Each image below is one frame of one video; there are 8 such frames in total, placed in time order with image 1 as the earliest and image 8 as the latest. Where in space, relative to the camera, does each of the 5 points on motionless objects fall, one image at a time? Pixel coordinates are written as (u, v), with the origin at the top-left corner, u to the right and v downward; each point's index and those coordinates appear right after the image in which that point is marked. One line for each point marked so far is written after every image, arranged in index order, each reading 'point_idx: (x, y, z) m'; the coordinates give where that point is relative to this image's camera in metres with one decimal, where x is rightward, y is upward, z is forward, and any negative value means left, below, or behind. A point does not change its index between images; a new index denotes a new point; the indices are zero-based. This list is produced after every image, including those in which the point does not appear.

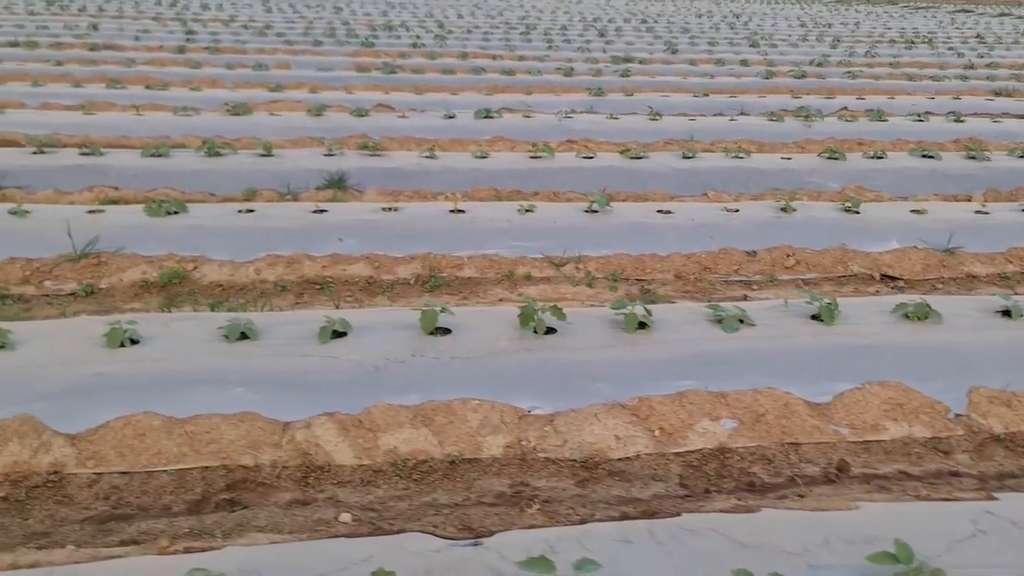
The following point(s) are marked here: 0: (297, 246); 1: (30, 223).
0: (-1.0, +0.2, +3.9) m
1: (-2.2, +0.3, +3.7) m
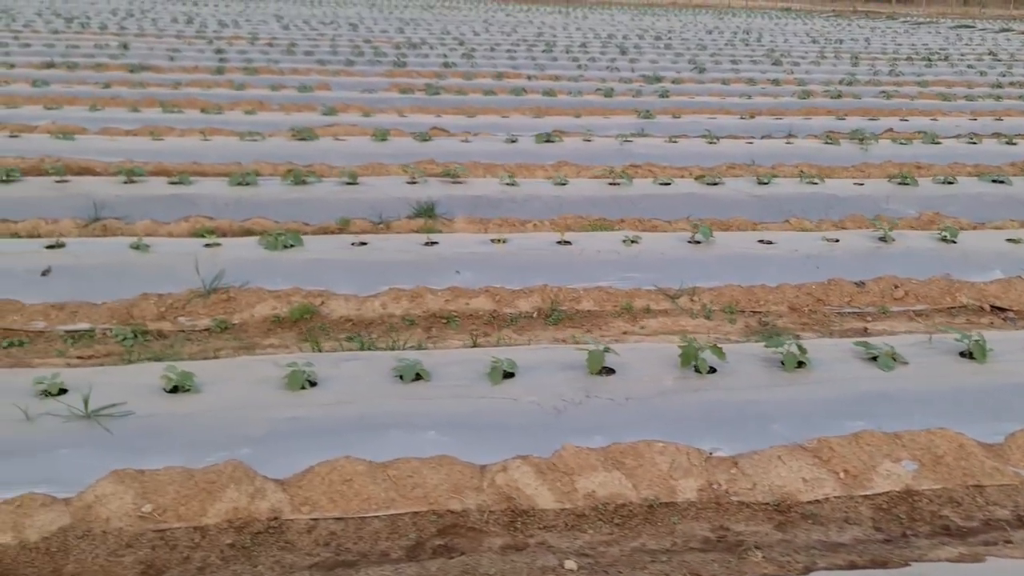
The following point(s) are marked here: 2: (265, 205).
0: (-0.4, 0.0, +3.9) m
1: (-1.6, +0.1, +3.8) m
2: (-1.5, +0.5, +5.2) m
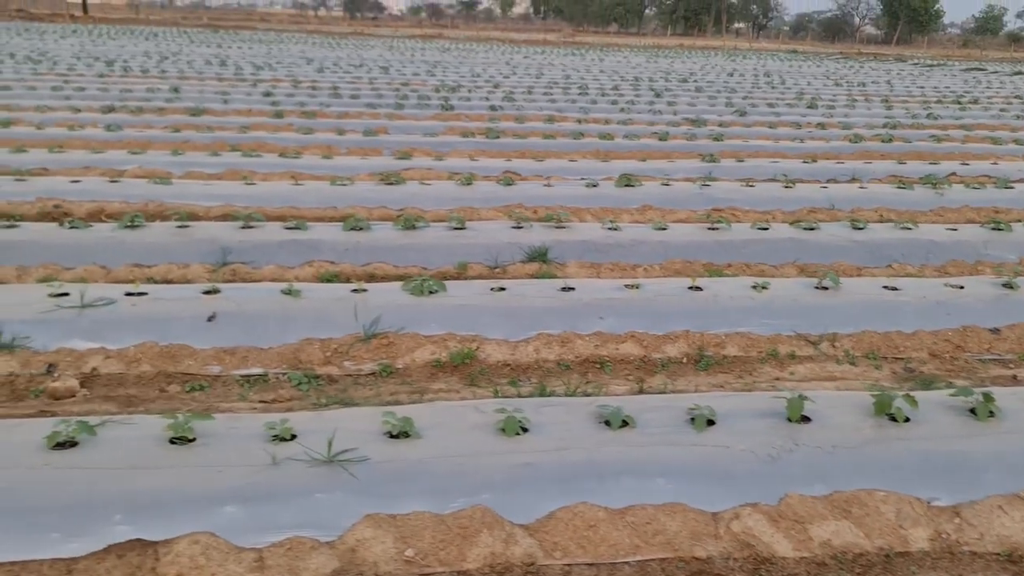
0: (+0.2, -0.2, +4.0) m
1: (-0.9, -0.1, +3.9) m
2: (-0.8, +0.2, +5.3) m
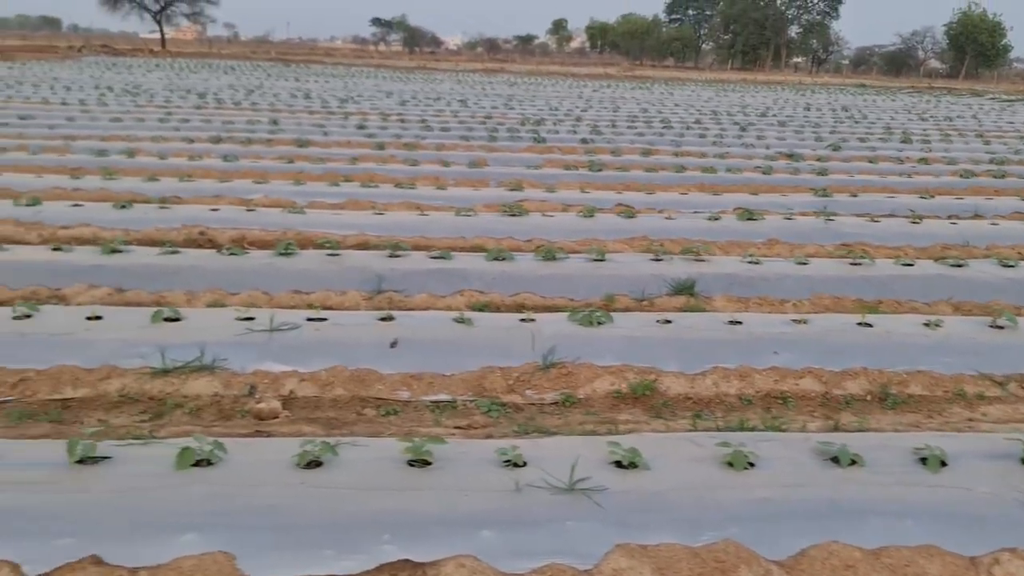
0: (+1.1, -0.3, +4.0) m
1: (-0.1, -0.2, +3.9) m
2: (+0.1, +0.1, +5.3) m
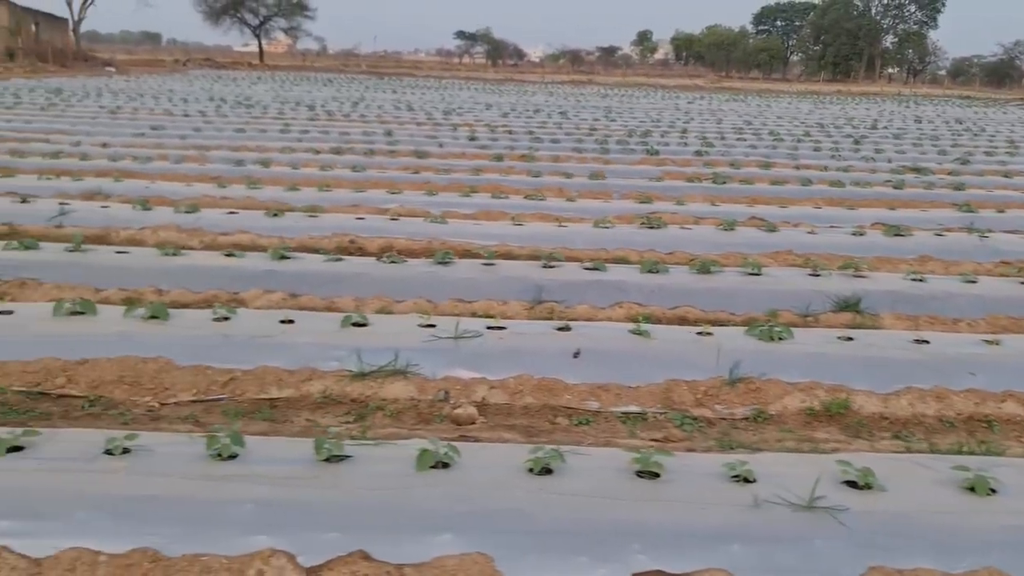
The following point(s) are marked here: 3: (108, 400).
0: (+1.9, -0.4, +3.8) m
1: (+0.7, -0.3, +3.9) m
2: (+1.1, 0.0, +5.3) m
3: (-1.7, -0.5, +3.6) m
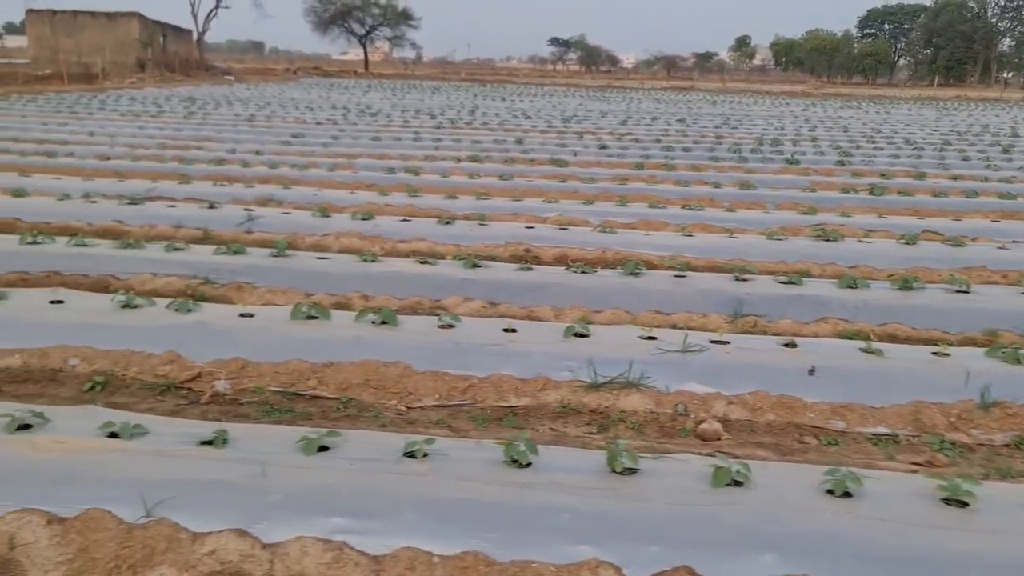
0: (+2.9, -0.5, +3.6) m
1: (+1.8, -0.3, +3.8) m
2: (+2.3, -0.1, +5.1) m
3: (-0.7, -0.5, +3.7) m
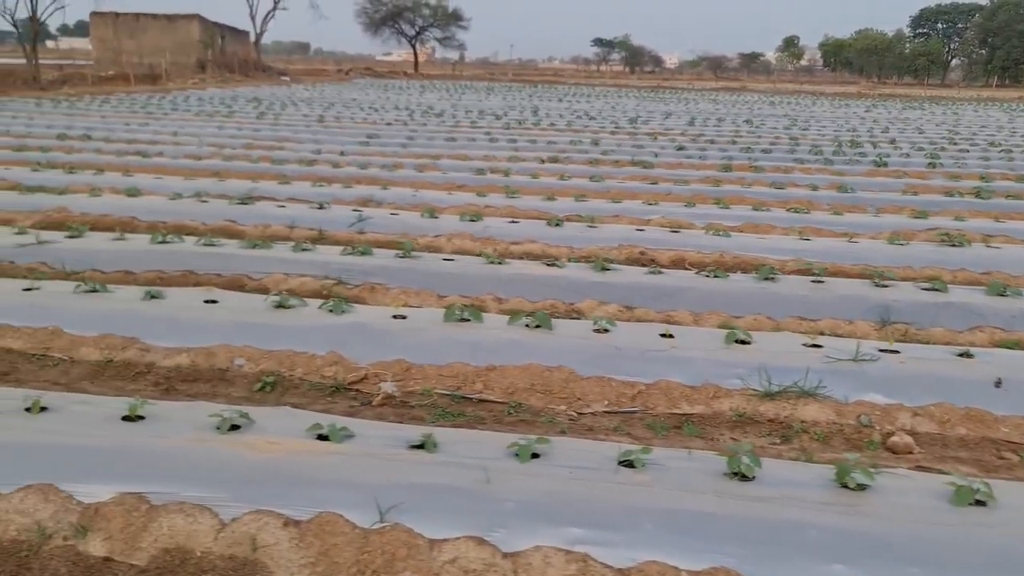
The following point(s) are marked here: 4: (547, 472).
0: (+3.7, -0.6, +3.4) m
1: (+2.5, -0.4, +3.6) m
2: (+3.1, -0.2, +4.9) m
3: (+0.1, -0.5, +3.7) m
4: (+0.1, -0.6, +2.6) m
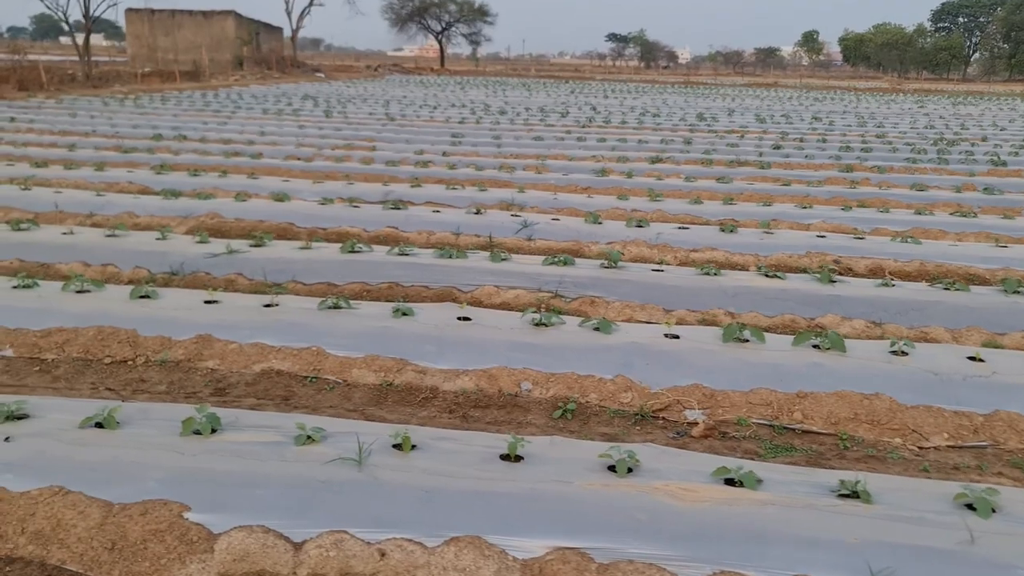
0: (+5.0, -0.7, +3.0) m
1: (+3.9, -0.5, +3.3) m
2: (+4.5, -0.3, +4.6) m
3: (+1.4, -0.6, +3.4) m
4: (+1.4, -0.7, +2.3) m
